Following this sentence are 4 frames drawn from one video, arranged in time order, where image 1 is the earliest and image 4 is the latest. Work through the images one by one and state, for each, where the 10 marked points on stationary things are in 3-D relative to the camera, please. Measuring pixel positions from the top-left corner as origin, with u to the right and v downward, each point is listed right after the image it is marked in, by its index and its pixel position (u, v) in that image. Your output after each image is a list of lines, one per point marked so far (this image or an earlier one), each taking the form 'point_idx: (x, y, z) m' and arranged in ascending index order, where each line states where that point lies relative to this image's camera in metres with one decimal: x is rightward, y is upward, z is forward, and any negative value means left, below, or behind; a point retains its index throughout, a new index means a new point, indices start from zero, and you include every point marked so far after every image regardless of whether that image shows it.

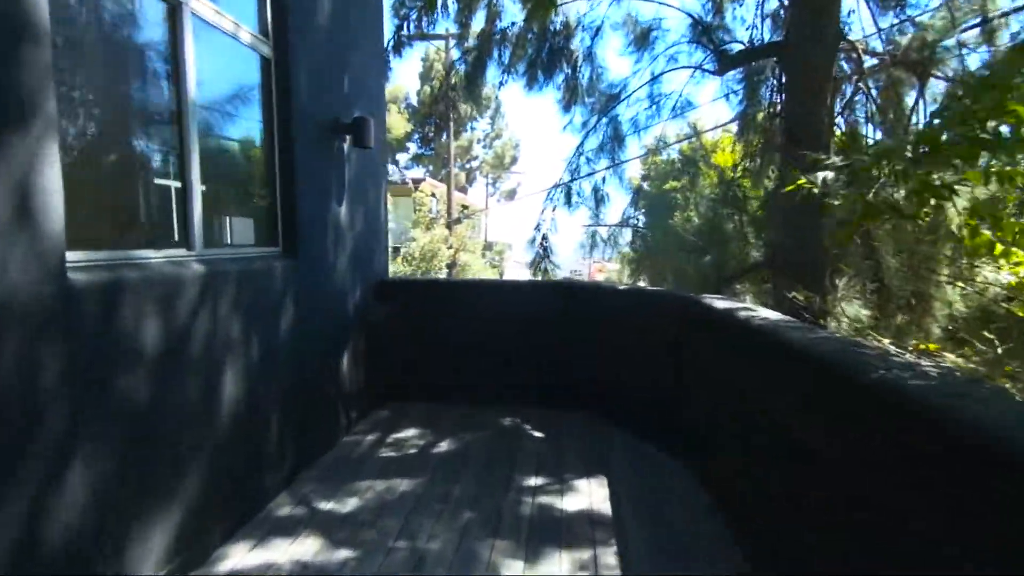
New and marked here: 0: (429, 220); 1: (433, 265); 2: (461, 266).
0: (-3.2, +2.6, +18.4) m
1: (-2.9, +0.8, +17.4) m
2: (-2.0, +0.8, +18.4) m
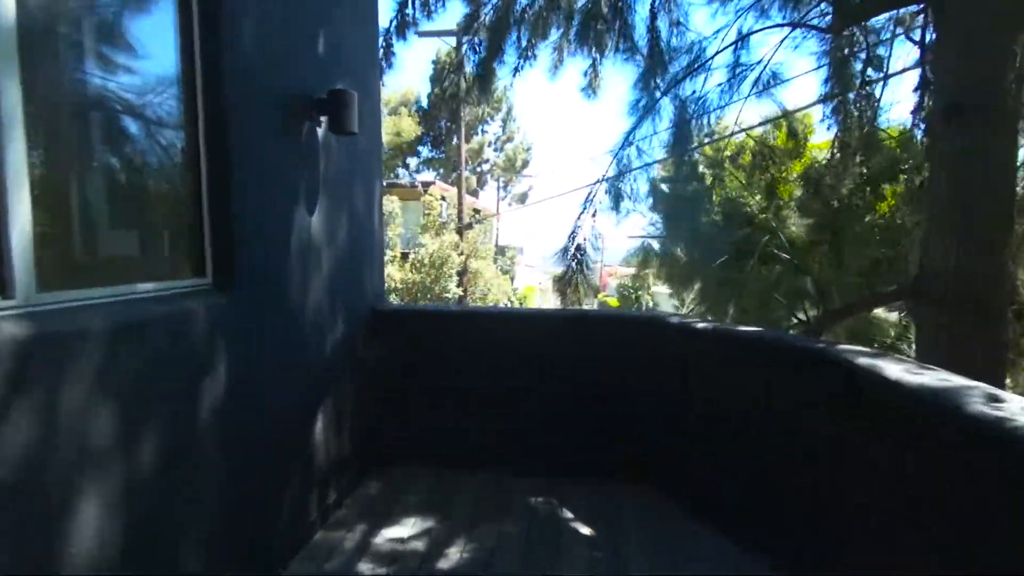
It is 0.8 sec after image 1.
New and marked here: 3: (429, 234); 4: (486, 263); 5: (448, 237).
0: (-2.7, +2.3, +17.5) m
1: (-2.4, +0.5, +16.5) m
2: (-1.4, +0.5, +17.5) m
3: (-3.0, +1.9, +17.2) m
4: (-1.0, +0.9, +17.7) m
5: (-2.2, +1.8, +16.9) m
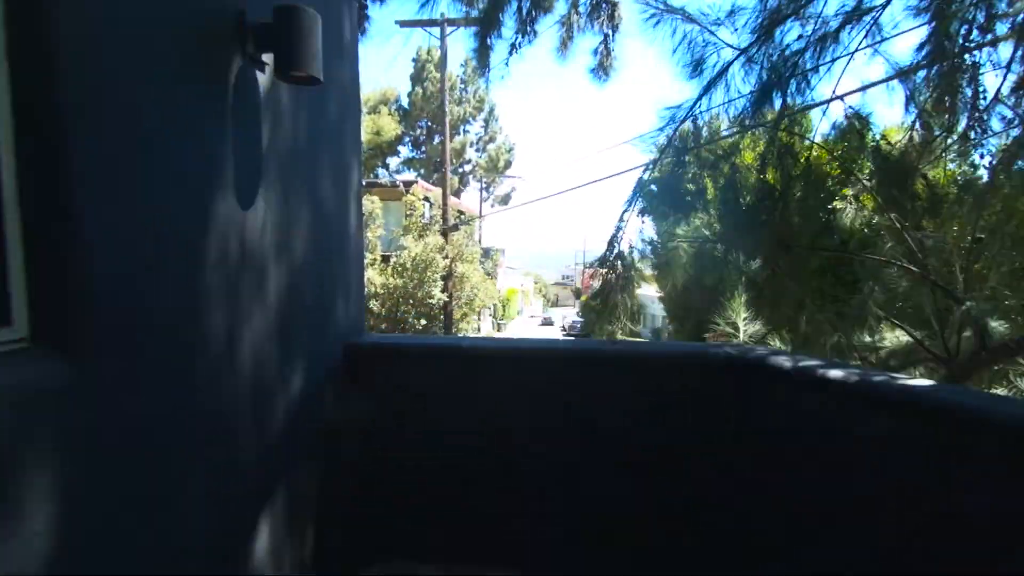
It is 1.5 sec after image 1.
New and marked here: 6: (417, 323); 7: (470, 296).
0: (-3.1, +2.1, +16.6) m
1: (-2.8, +0.4, +15.6) m
2: (-1.9, +0.4, +16.6) m
3: (-3.4, +1.8, +16.2) m
4: (-1.4, +0.7, +16.8) m
5: (-2.6, +1.6, +16.0) m
6: (-3.2, -1.2, +15.9) m
7: (-1.5, -0.3, +16.7) m
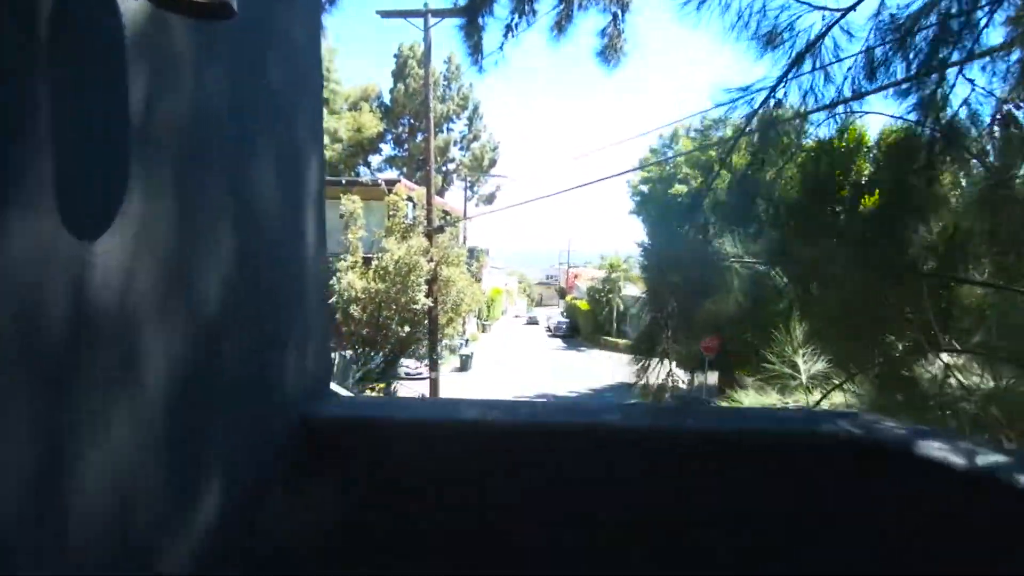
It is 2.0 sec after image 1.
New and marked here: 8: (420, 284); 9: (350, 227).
0: (-3.5, +2.0, +15.8) m
1: (-3.1, +0.2, +14.8) m
2: (-2.3, +0.2, +15.9) m
3: (-3.8, +1.6, +15.4) m
4: (-1.8, +0.6, +16.1) m
5: (-3.0, +1.5, +15.2) m
6: (-3.5, -1.3, +15.1) m
7: (-1.9, -0.4, +16.0) m
8: (-2.8, +0.1, +14.9) m
9: (-5.6, +2.1, +16.5) m
